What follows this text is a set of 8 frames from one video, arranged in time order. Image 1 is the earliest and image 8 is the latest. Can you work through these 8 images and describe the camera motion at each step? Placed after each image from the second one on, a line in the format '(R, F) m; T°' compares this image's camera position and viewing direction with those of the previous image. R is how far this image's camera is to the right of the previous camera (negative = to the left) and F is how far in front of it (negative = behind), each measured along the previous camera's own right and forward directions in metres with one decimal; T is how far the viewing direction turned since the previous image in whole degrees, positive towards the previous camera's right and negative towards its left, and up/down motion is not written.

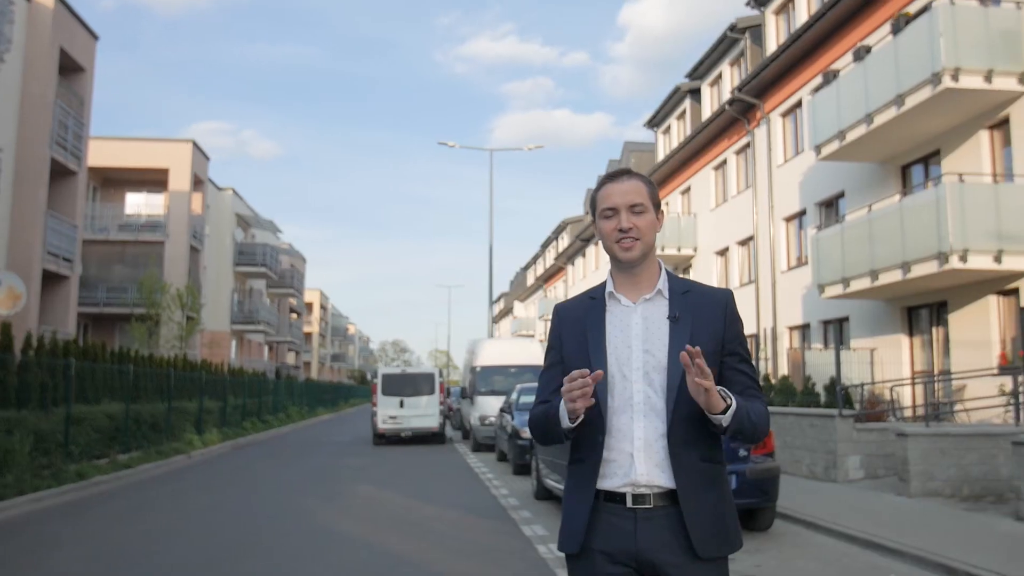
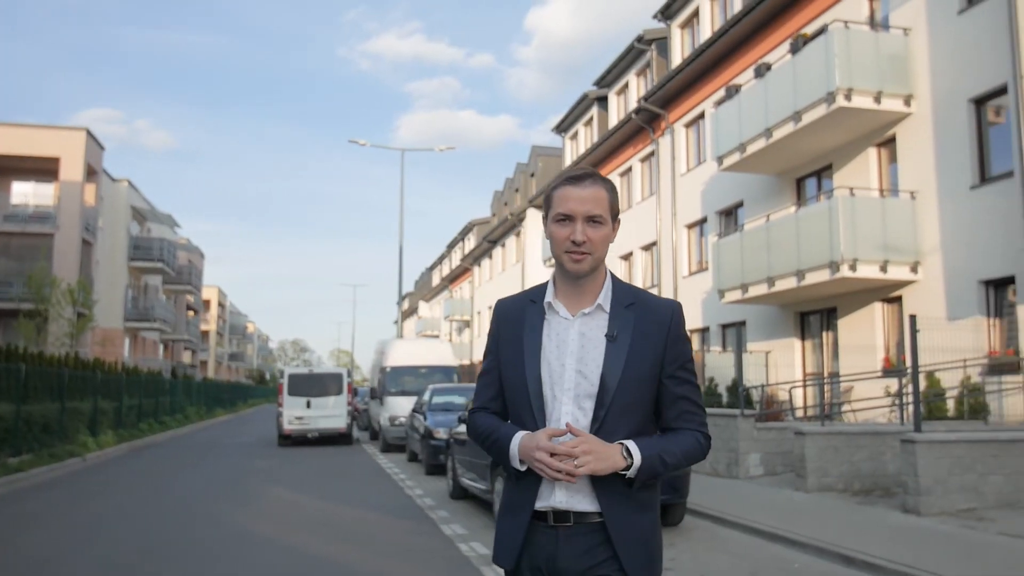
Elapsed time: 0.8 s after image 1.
(-0.2, -0.1) m; +7°
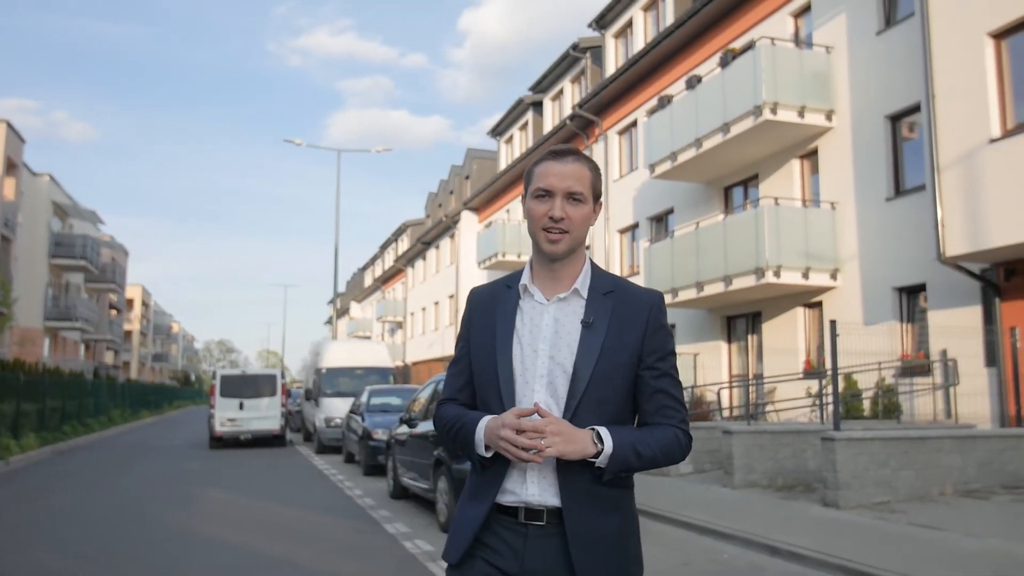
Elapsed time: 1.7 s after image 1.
(-0.1, -0.2) m; +5°
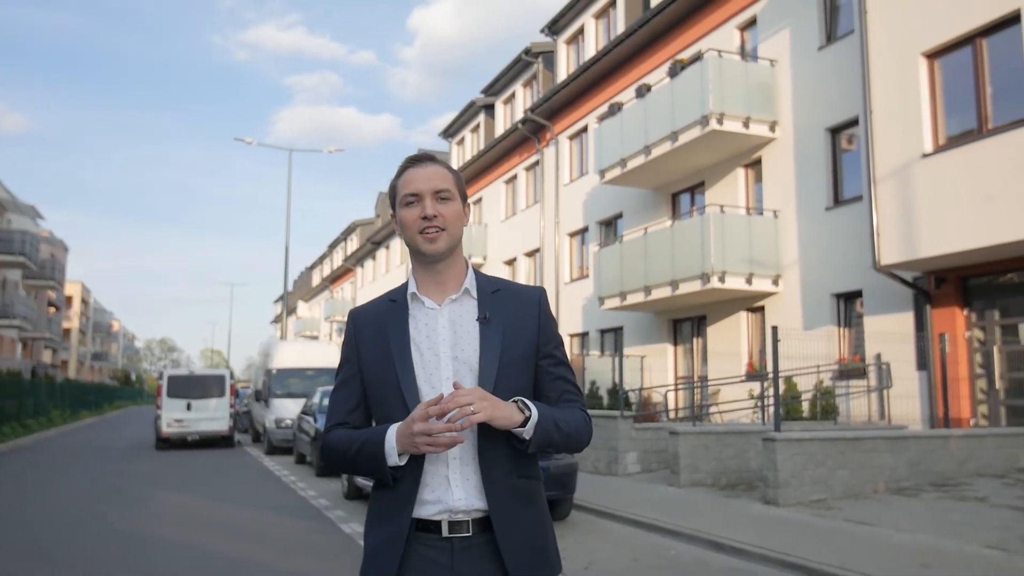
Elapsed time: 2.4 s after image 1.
(-0.1, -0.2) m; +4°
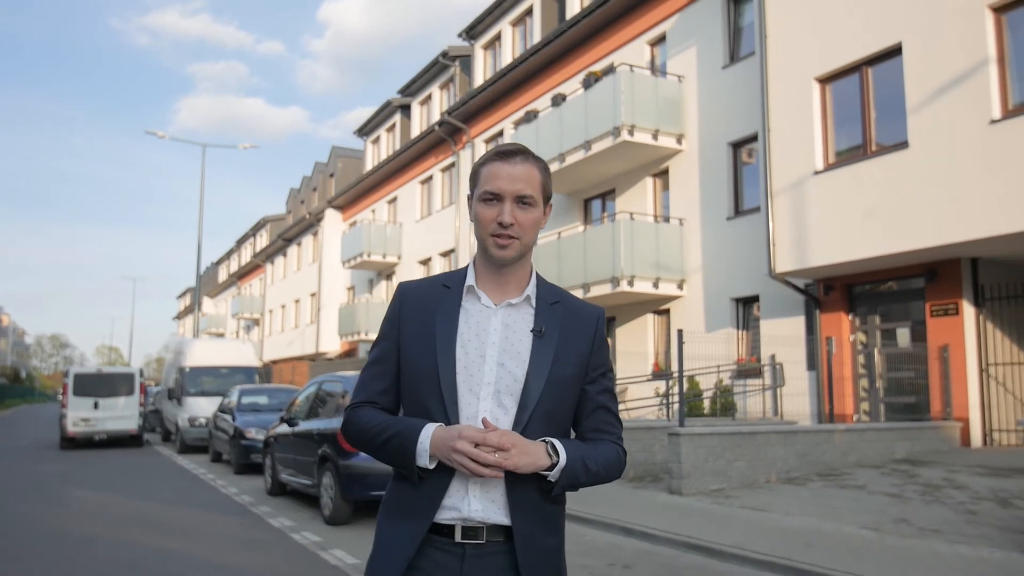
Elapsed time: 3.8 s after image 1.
(-0.2, -0.5) m; +6°
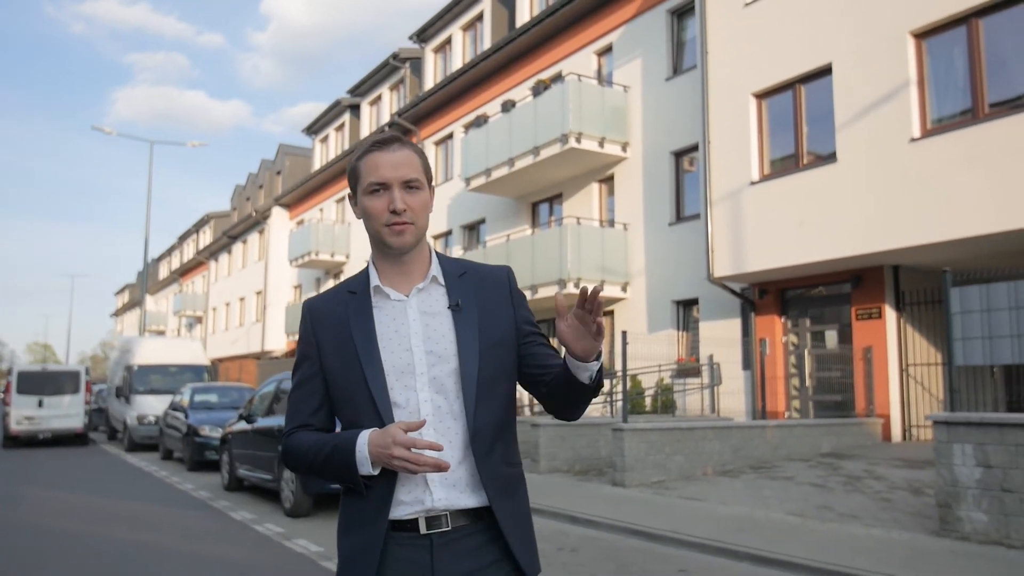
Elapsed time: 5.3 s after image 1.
(-0.1, -0.5) m; +4°
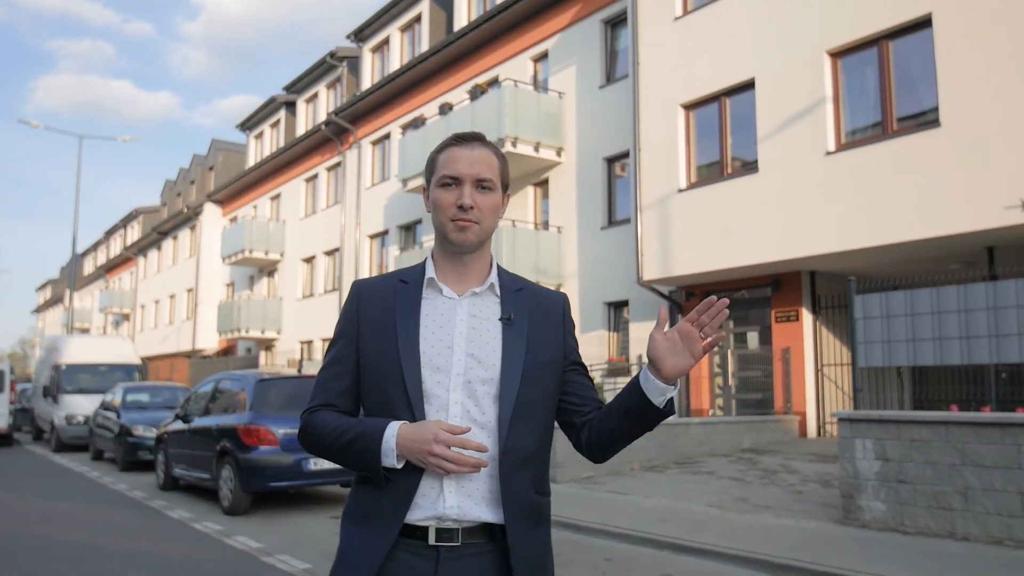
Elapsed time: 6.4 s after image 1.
(0.0, -0.4) m; +4°
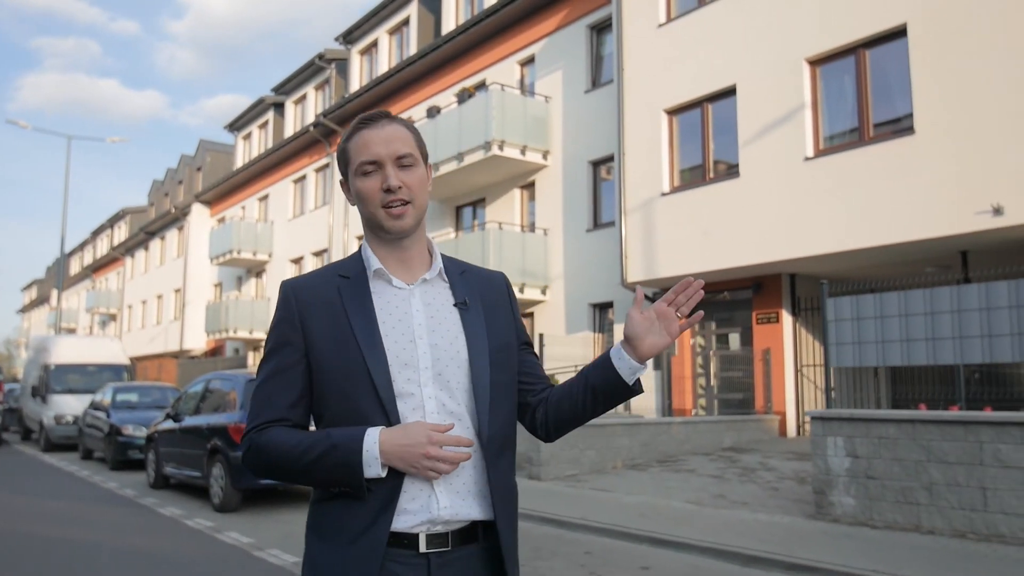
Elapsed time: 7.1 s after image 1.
(0.0, -0.2) m; +1°
